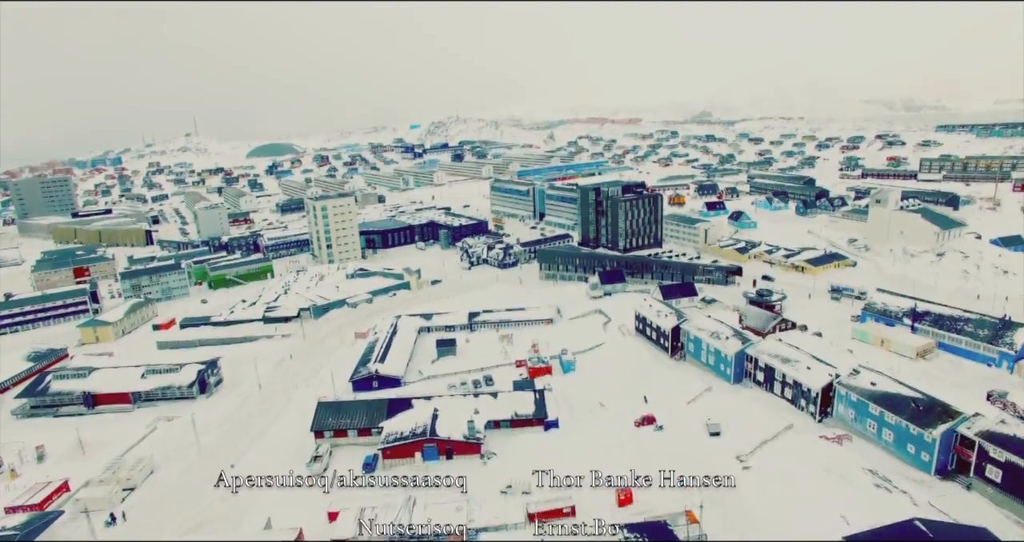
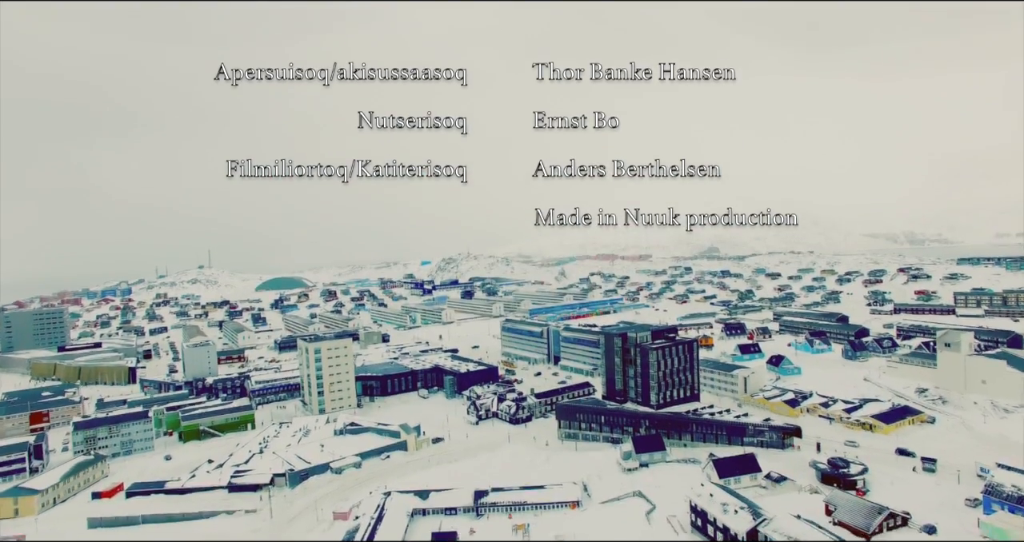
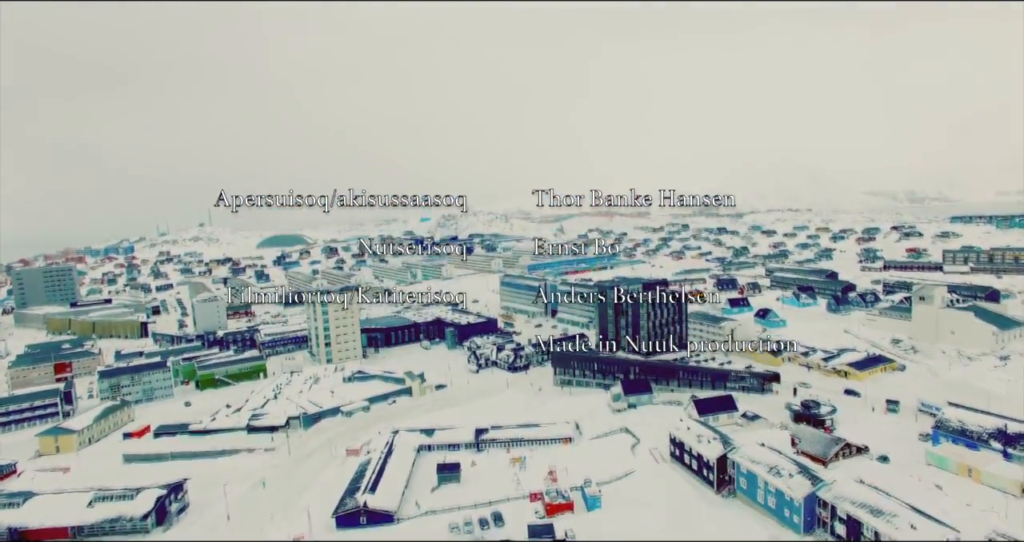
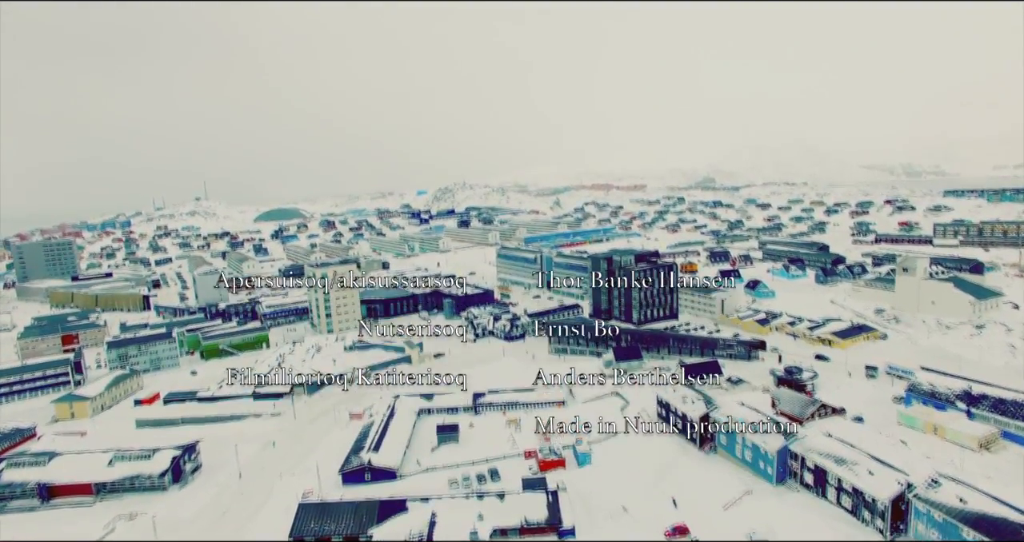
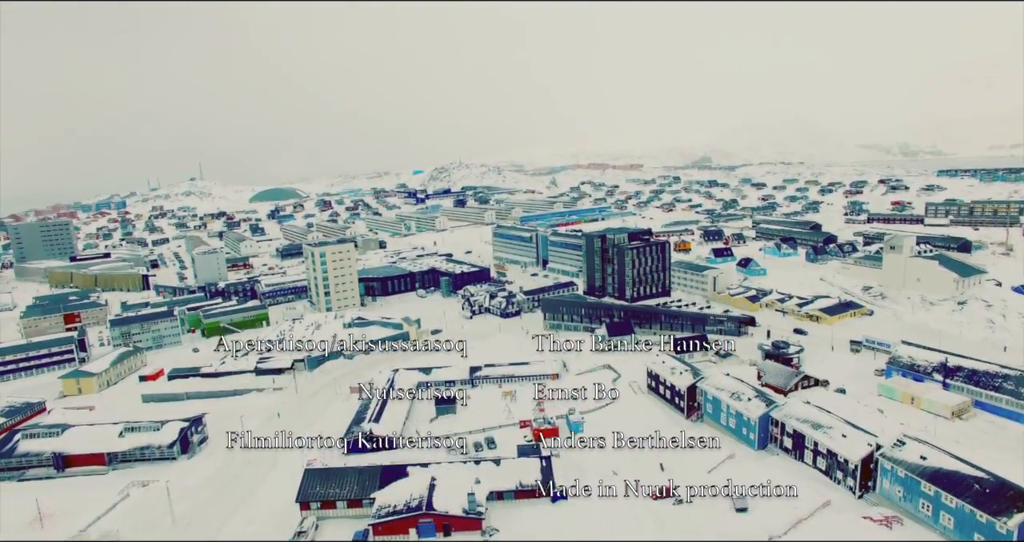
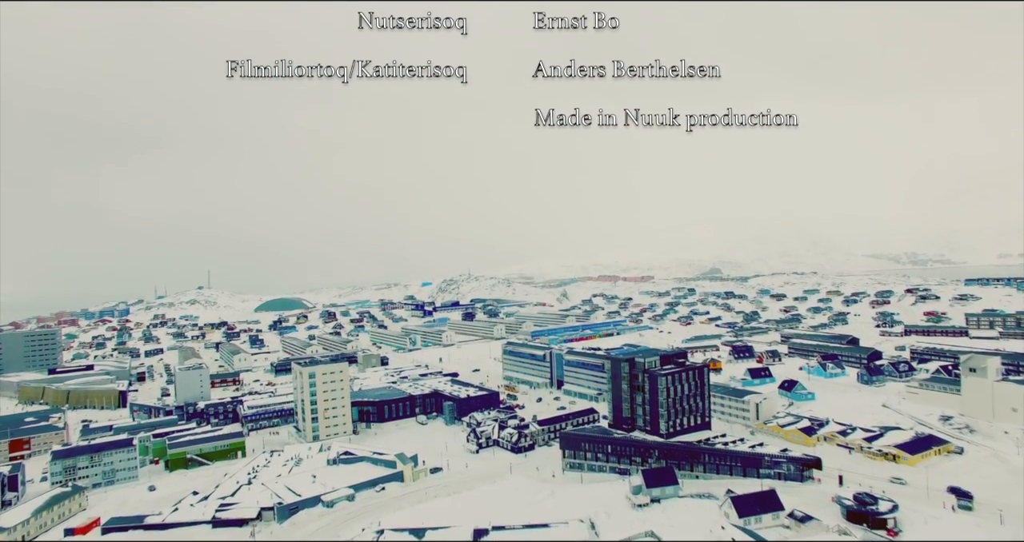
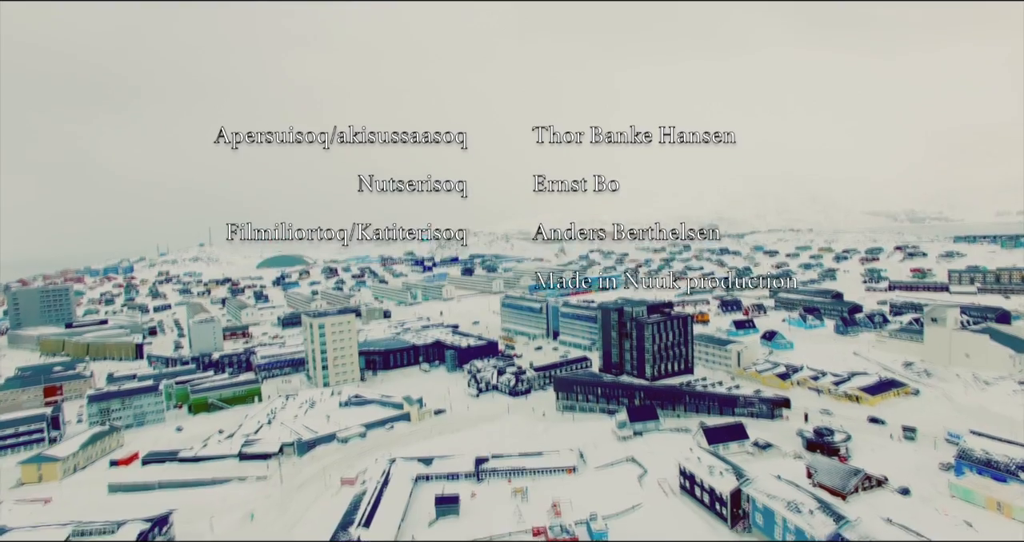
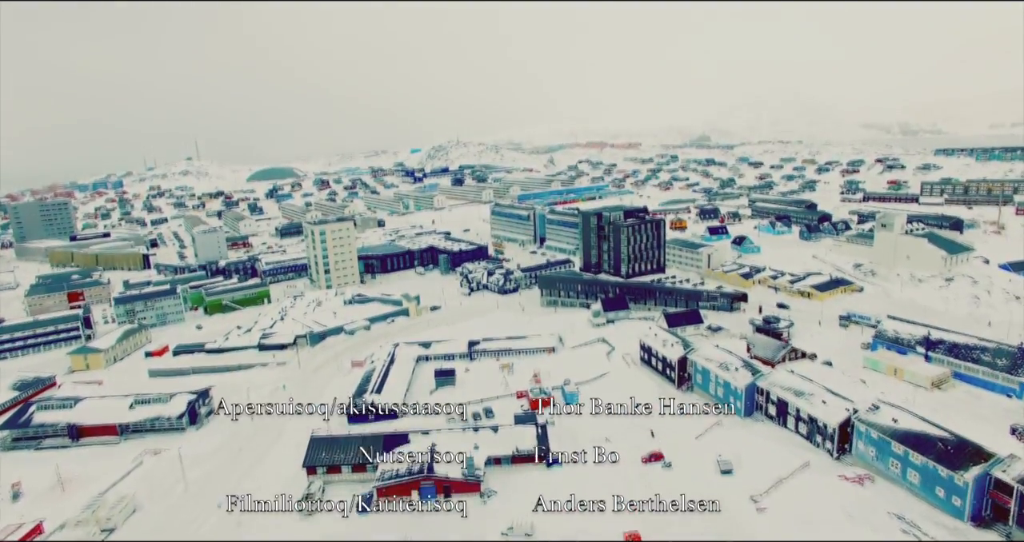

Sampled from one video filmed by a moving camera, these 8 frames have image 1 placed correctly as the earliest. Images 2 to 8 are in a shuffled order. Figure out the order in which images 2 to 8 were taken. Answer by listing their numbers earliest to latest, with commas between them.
8, 5, 4, 3, 7, 2, 6
